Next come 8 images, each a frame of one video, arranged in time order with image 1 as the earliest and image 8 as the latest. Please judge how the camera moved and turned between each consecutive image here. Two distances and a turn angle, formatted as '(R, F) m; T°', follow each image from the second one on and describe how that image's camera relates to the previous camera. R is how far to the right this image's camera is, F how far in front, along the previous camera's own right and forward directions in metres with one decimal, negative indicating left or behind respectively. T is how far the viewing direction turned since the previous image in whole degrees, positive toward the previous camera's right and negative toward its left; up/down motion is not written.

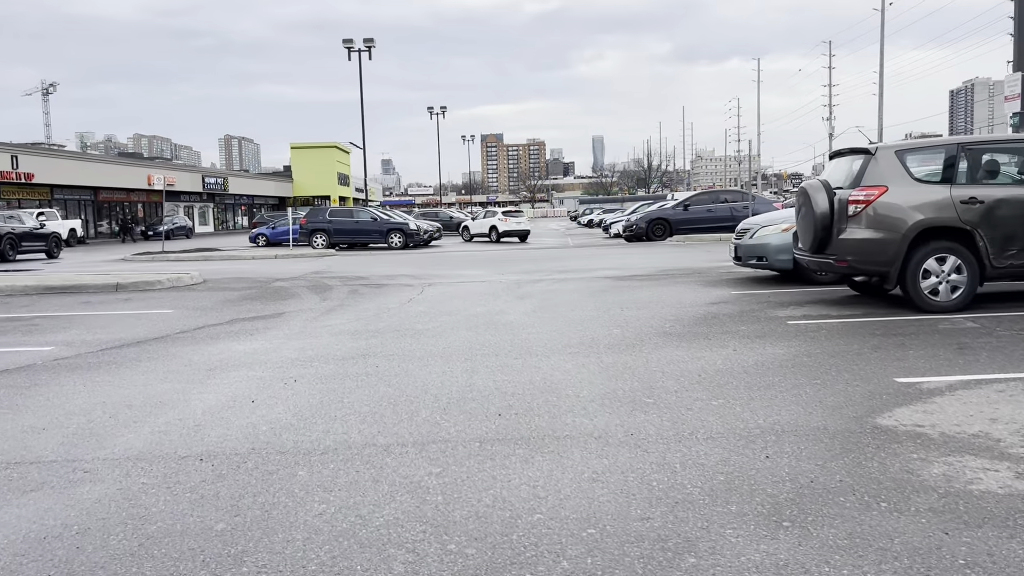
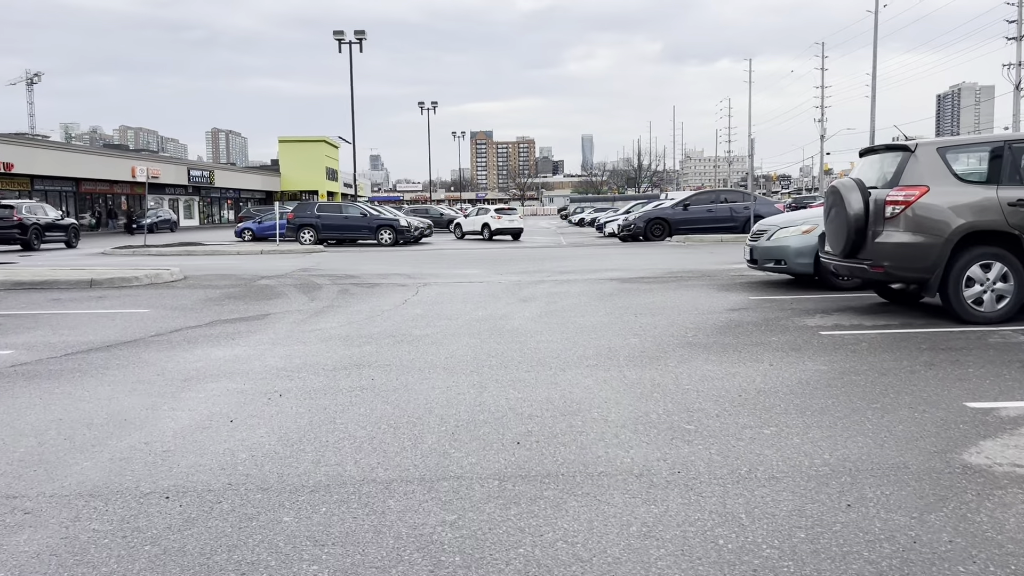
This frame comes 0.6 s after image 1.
(-0.2, +0.7) m; +1°
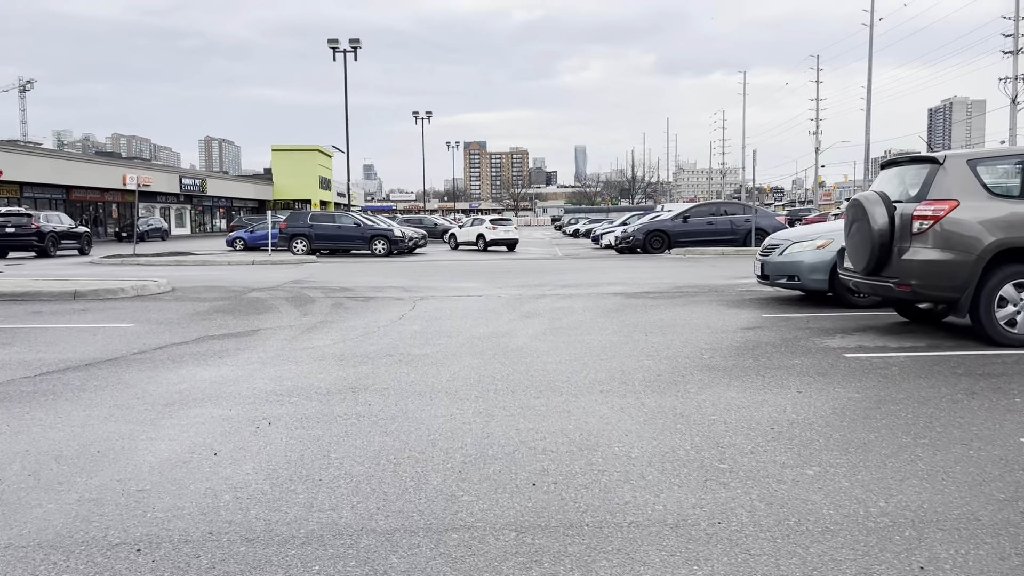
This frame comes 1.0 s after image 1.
(-0.1, +0.4) m; 0°
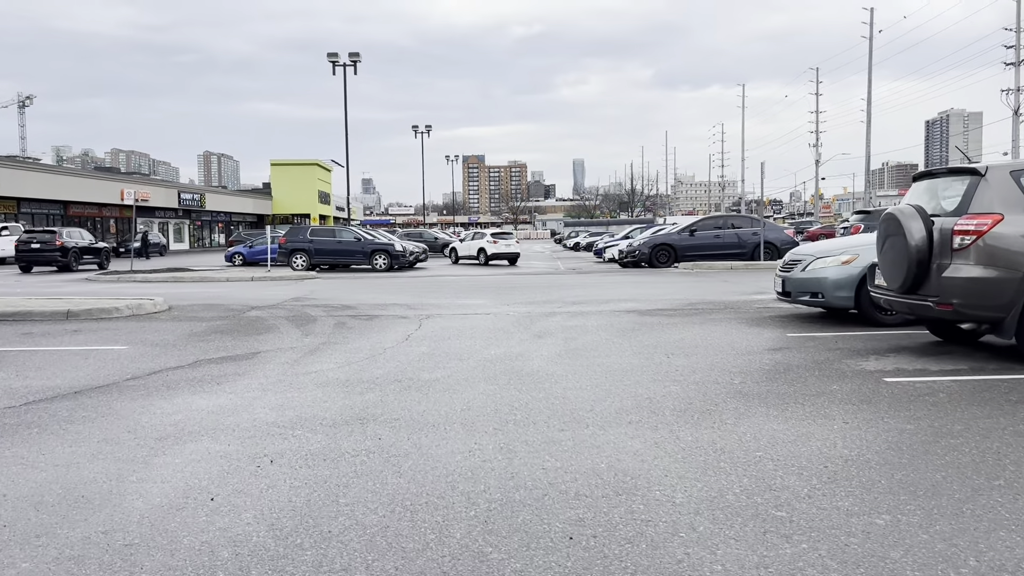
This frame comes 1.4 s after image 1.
(-0.1, +0.4) m; 0°
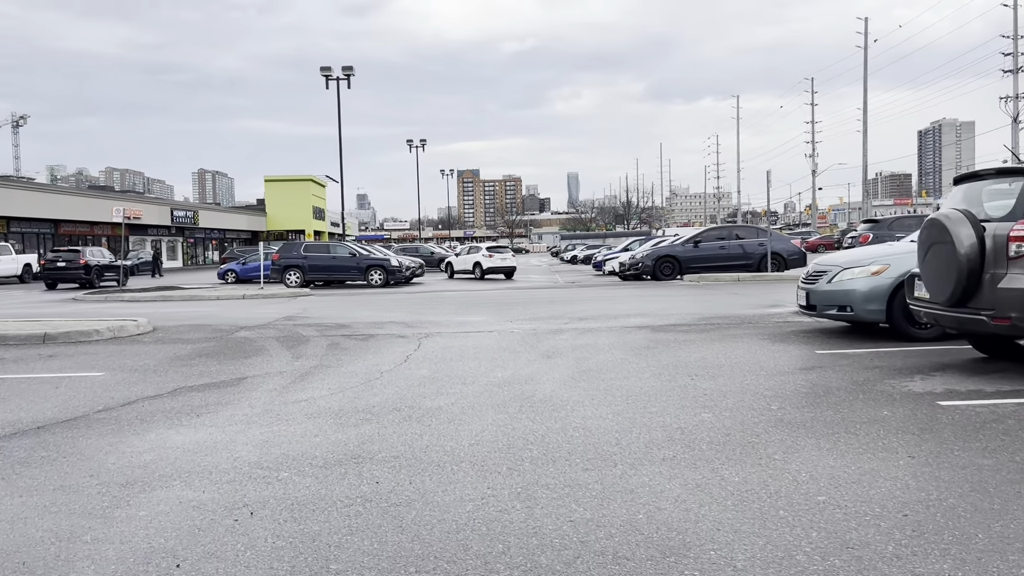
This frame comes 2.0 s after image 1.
(-0.1, +0.6) m; 0°
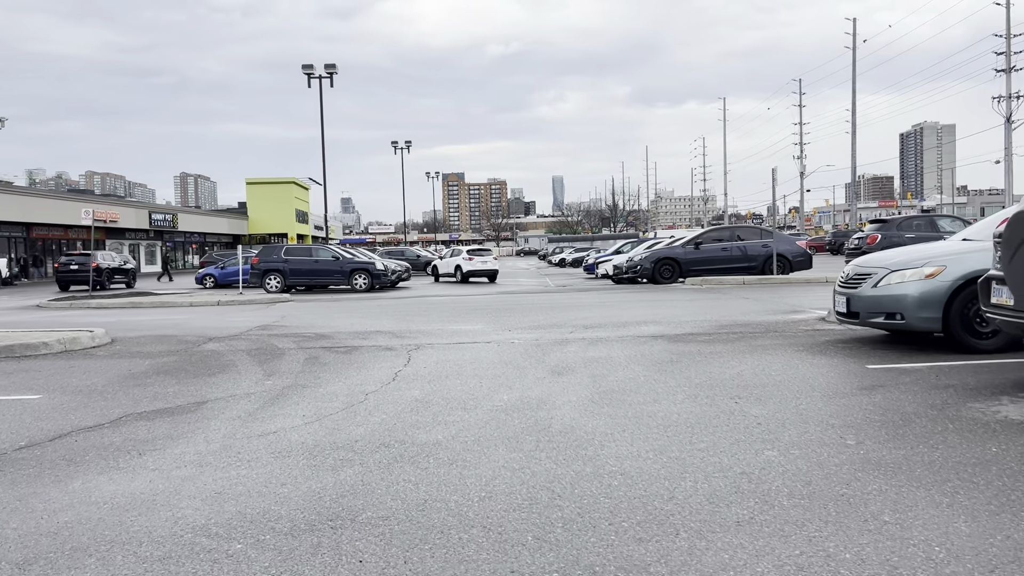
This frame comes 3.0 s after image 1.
(-0.2, +1.1) m; +1°
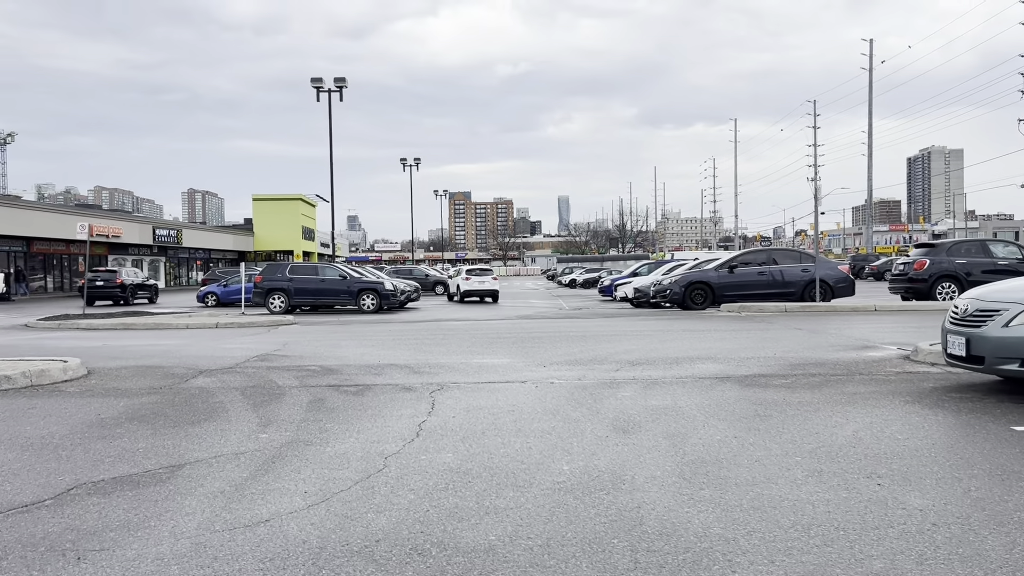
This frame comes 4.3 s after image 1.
(-0.3, +1.4) m; 0°
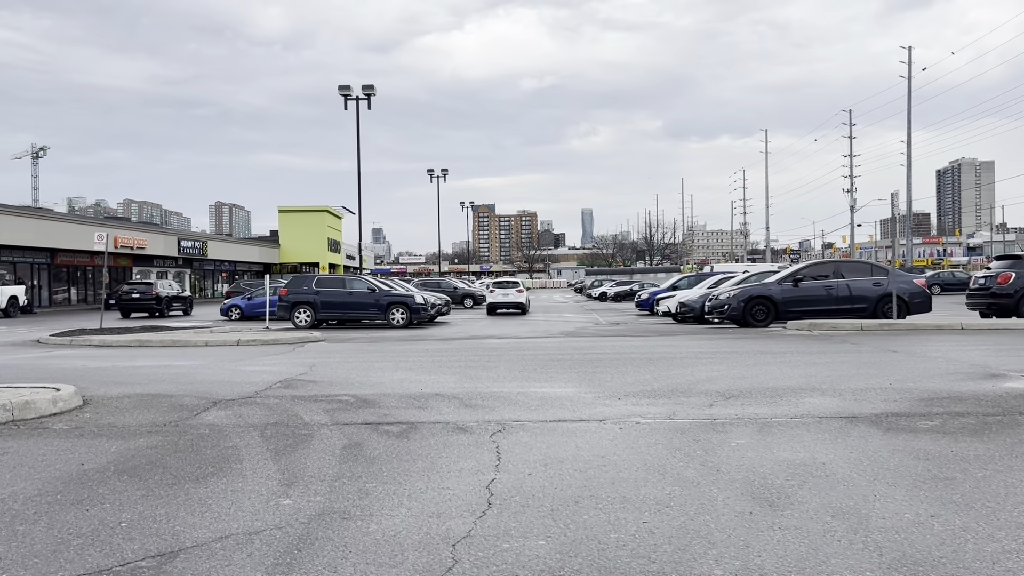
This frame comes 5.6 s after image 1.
(-0.4, +1.4) m; -2°
